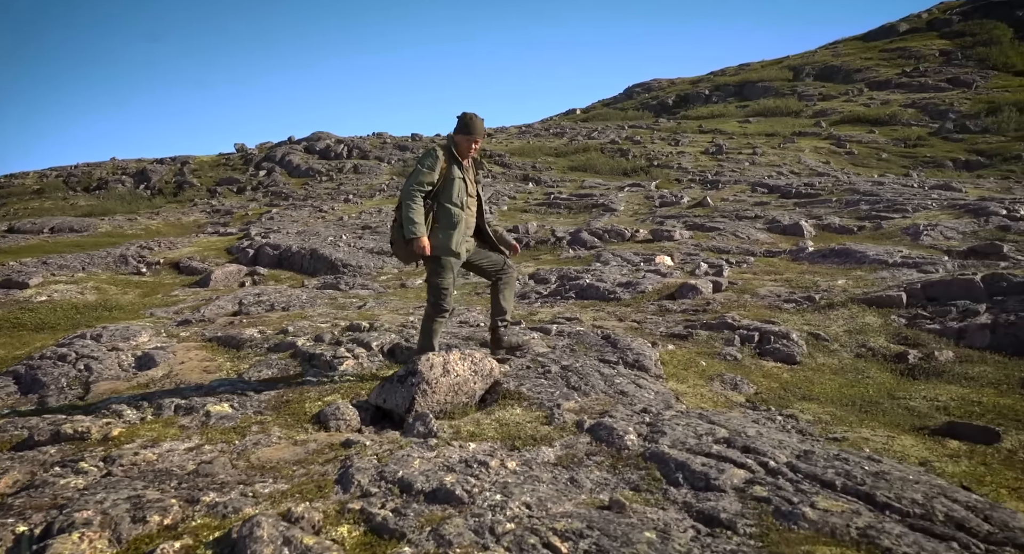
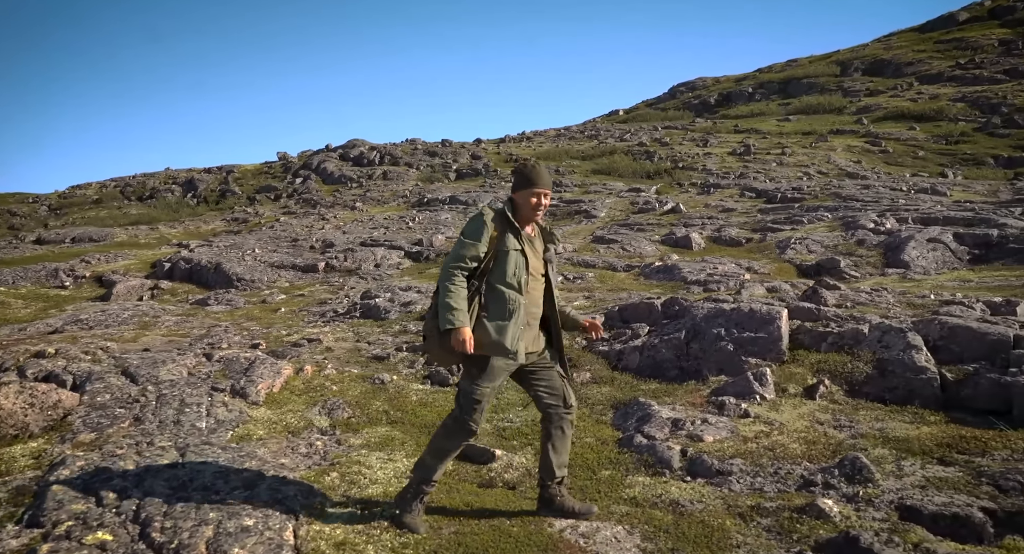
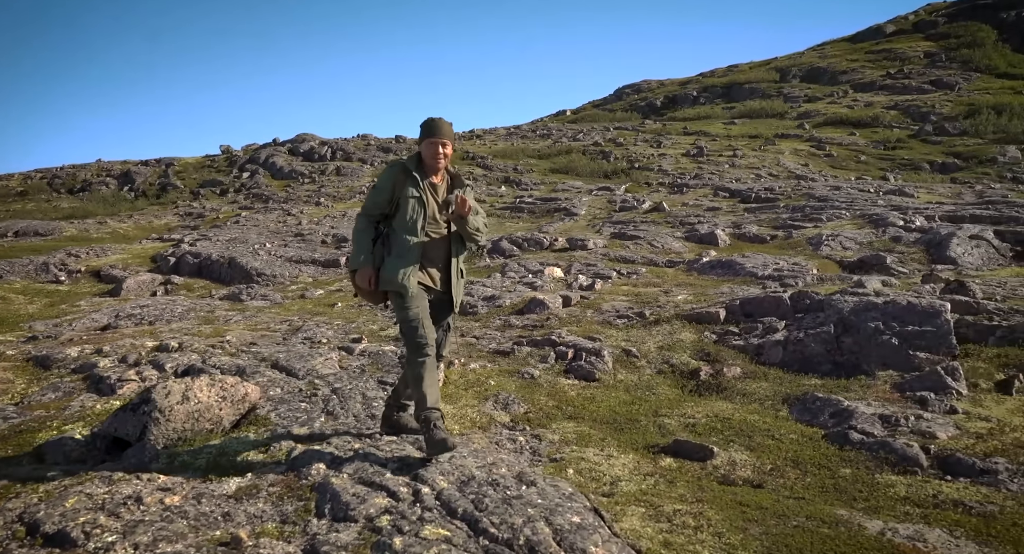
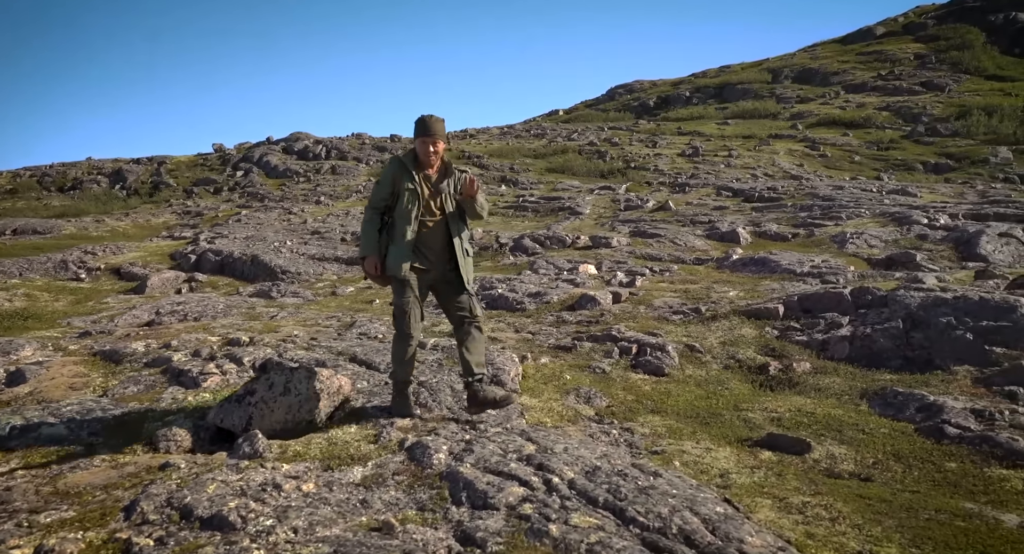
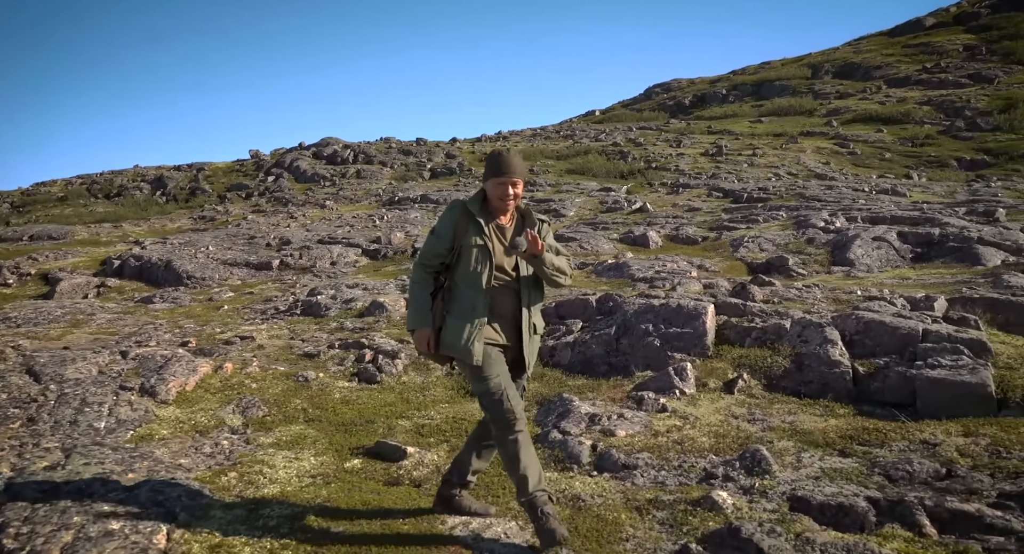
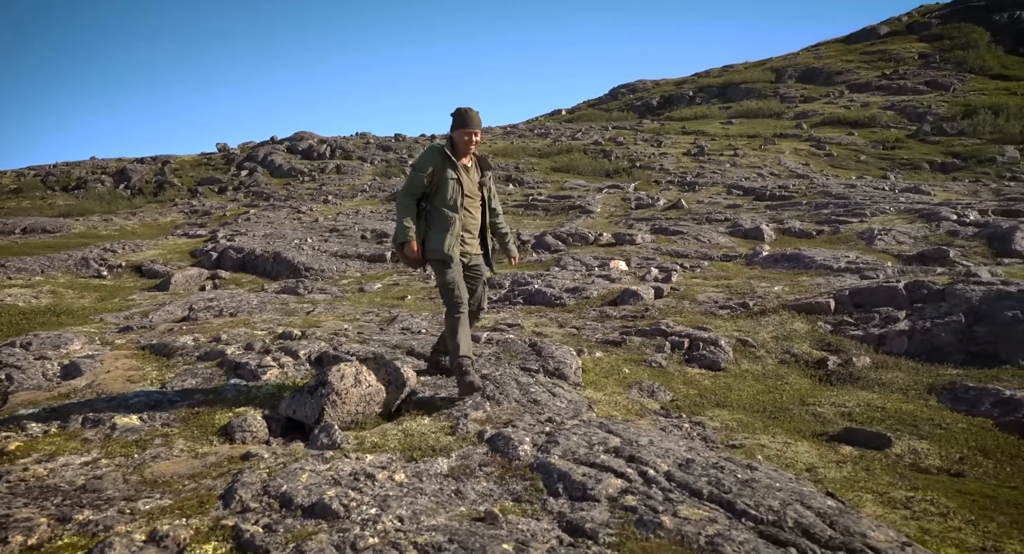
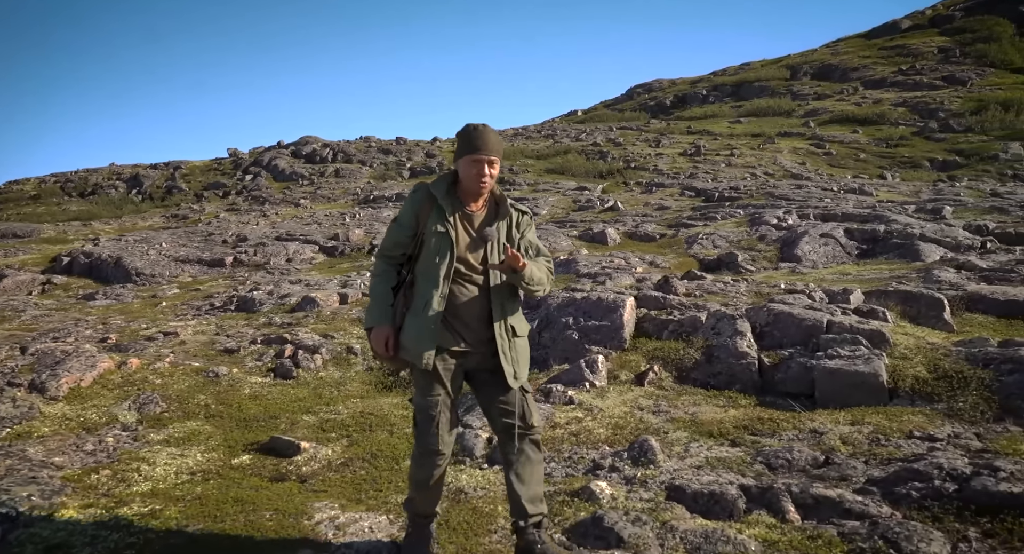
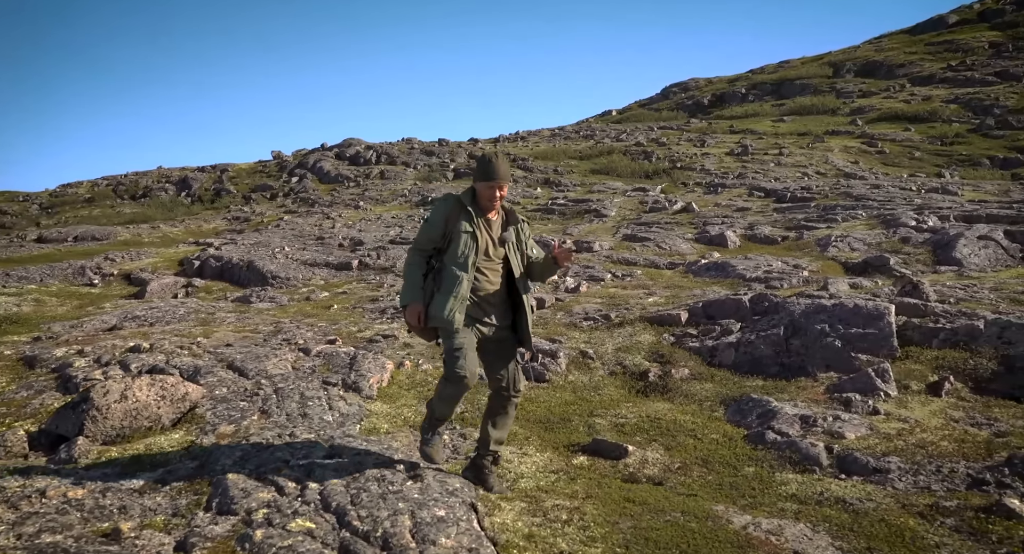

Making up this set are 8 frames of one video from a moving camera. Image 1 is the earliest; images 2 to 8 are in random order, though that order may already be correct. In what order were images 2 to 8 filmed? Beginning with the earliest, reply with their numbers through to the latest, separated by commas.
6, 4, 3, 8, 2, 5, 7
